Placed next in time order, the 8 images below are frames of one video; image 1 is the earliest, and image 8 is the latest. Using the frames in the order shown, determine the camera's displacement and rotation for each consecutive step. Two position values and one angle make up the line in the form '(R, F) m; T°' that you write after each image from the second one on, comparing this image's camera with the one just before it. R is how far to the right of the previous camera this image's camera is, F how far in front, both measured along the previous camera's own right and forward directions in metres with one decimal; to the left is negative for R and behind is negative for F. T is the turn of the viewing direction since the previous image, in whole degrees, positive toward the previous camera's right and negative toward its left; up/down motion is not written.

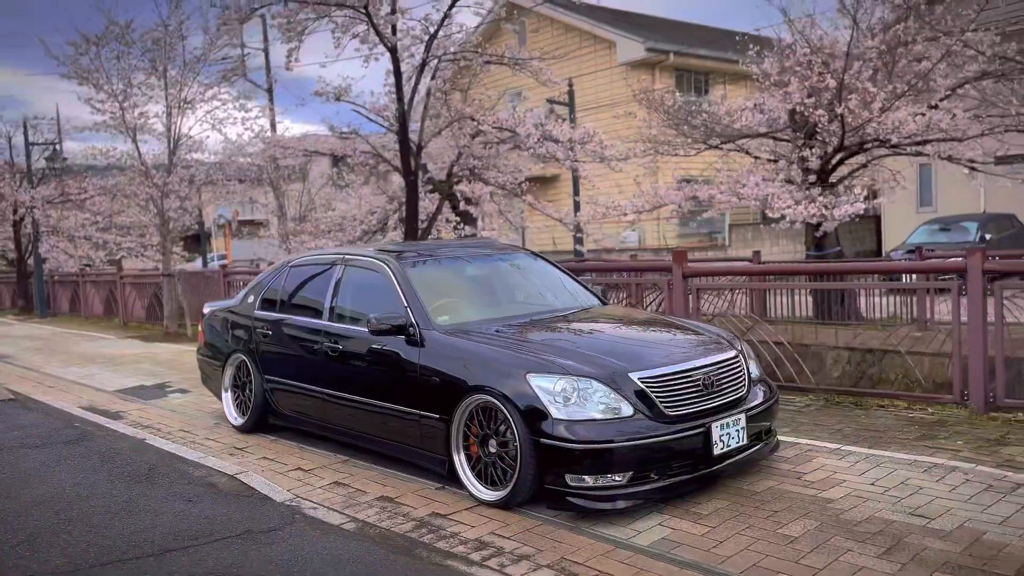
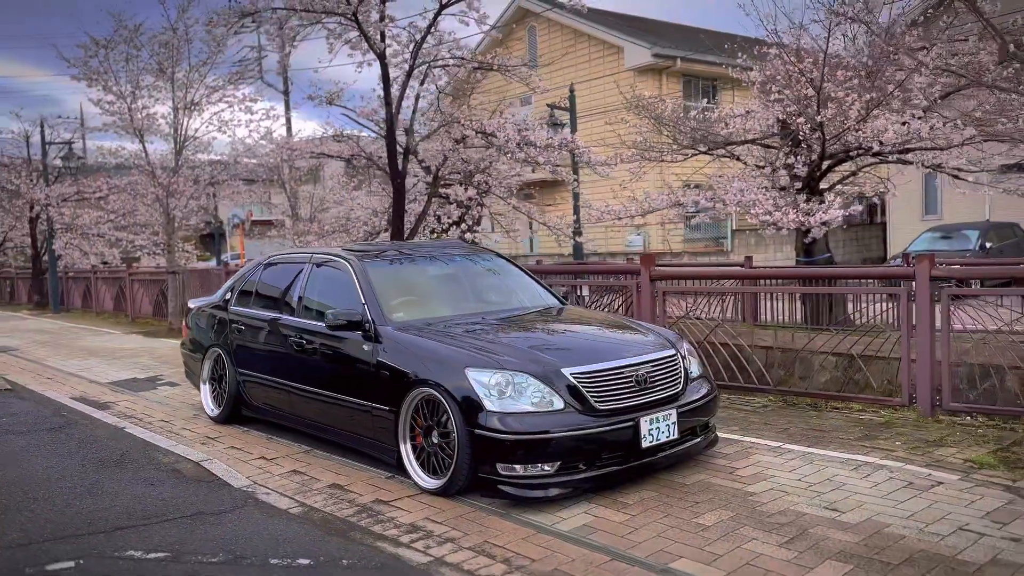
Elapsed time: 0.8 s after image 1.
(+0.4, -0.2) m; -1°
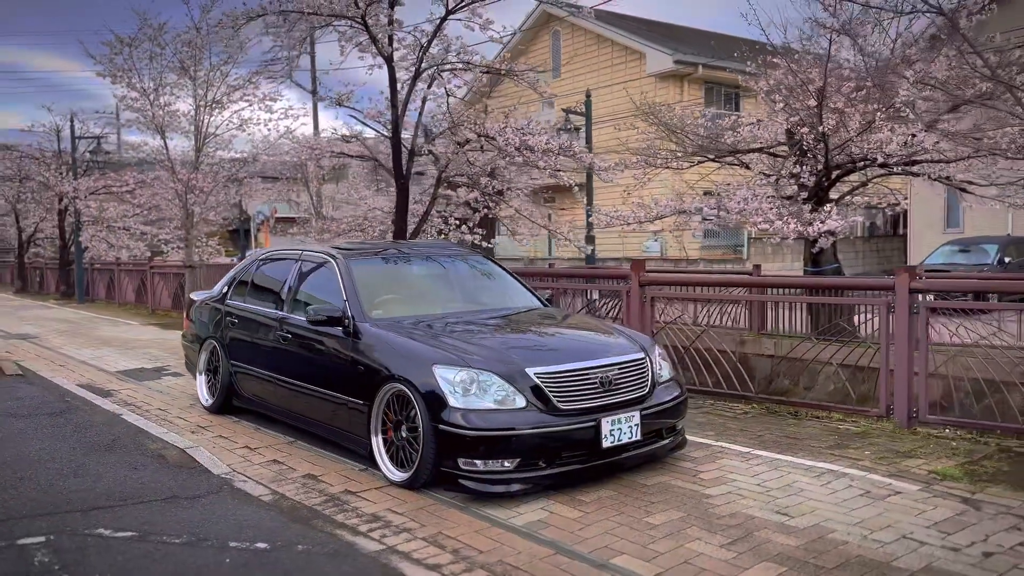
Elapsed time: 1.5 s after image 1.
(+0.3, -0.1) m; -2°
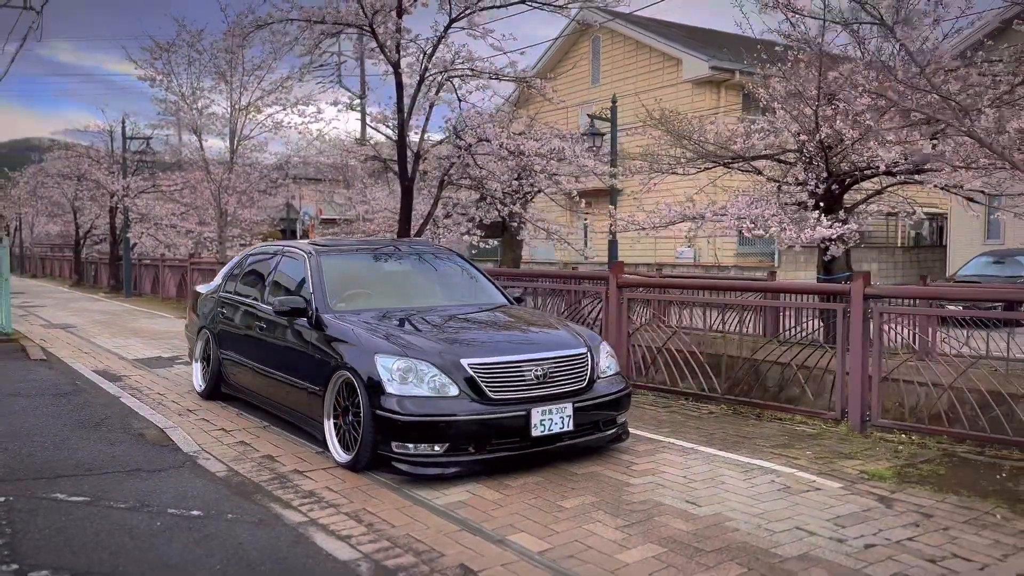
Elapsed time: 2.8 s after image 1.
(+0.6, -0.2) m; -3°
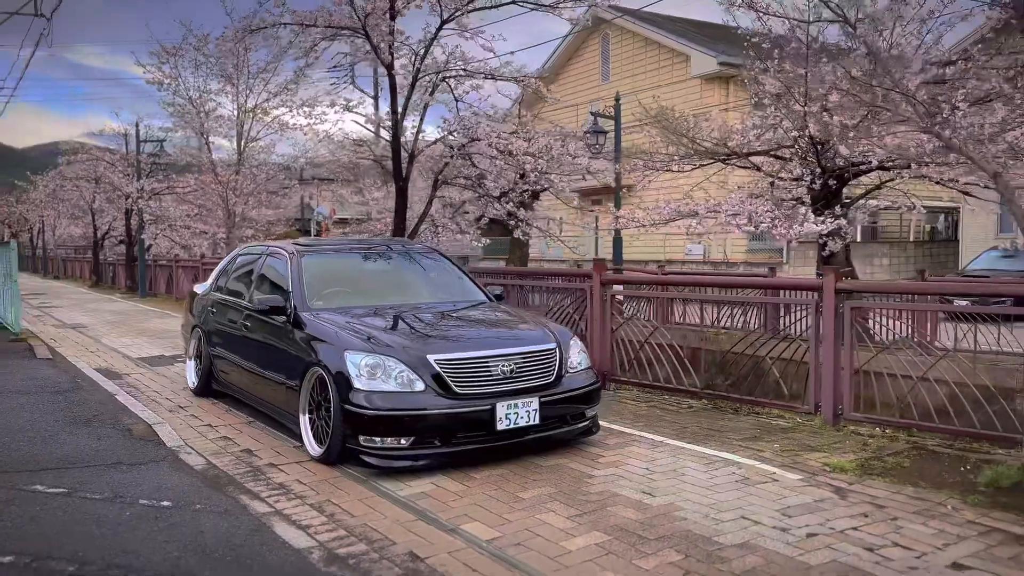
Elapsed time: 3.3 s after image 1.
(+0.3, -0.1) m; -1°
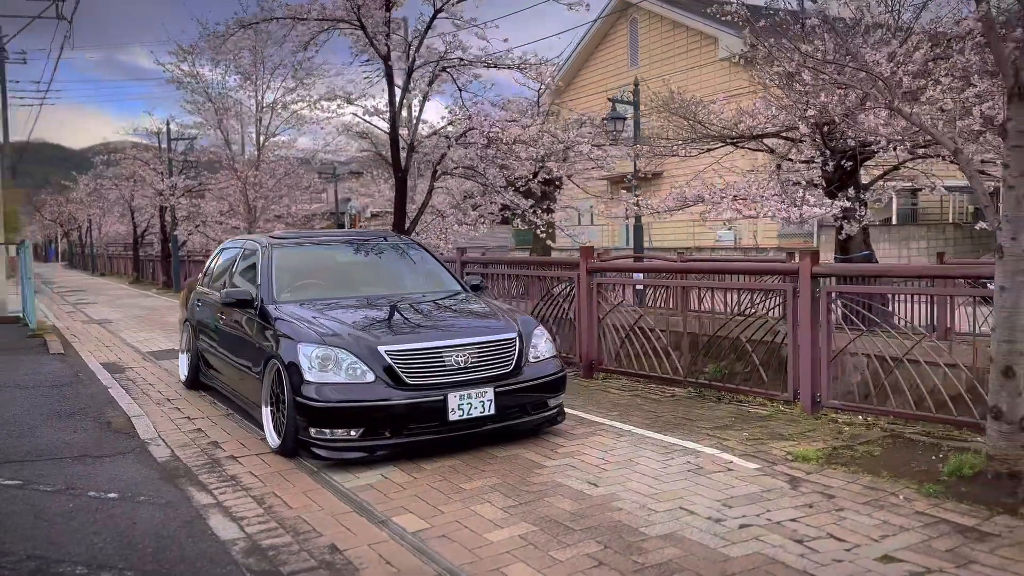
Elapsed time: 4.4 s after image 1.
(+0.5, +0.1) m; -3°
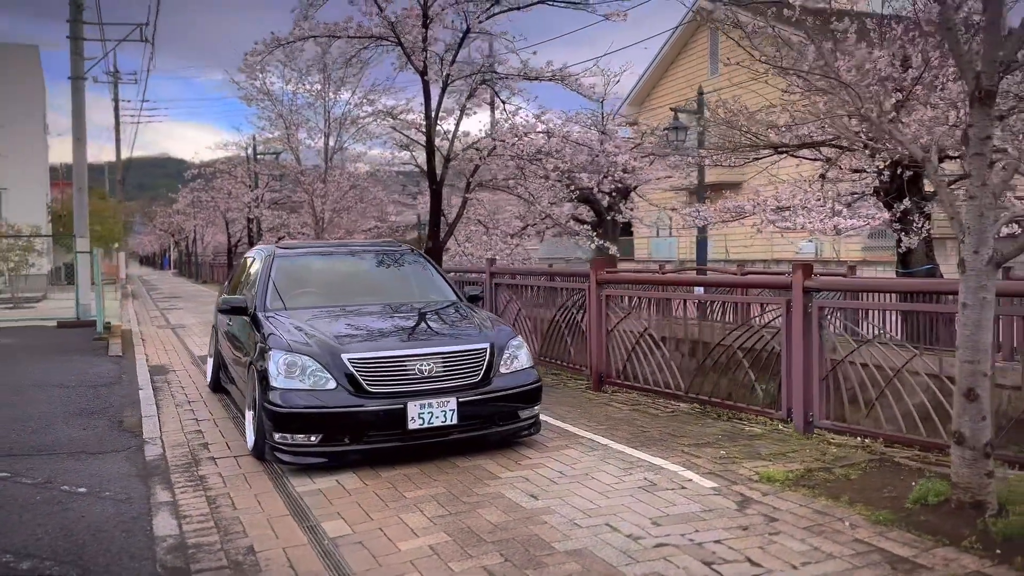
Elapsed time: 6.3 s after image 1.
(+0.8, 0.0) m; -7°
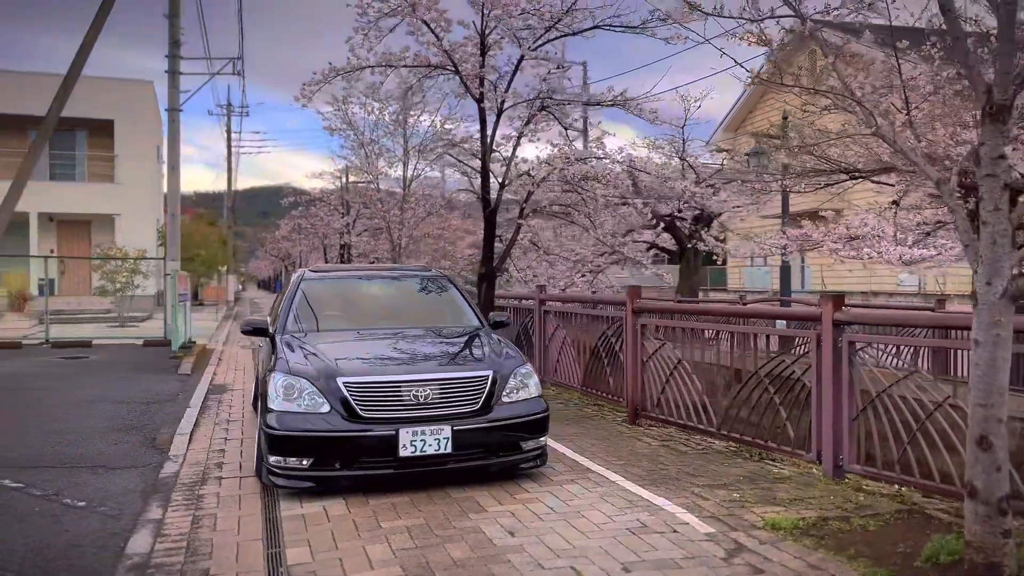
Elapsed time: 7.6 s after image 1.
(+0.6, +0.2) m; -7°
